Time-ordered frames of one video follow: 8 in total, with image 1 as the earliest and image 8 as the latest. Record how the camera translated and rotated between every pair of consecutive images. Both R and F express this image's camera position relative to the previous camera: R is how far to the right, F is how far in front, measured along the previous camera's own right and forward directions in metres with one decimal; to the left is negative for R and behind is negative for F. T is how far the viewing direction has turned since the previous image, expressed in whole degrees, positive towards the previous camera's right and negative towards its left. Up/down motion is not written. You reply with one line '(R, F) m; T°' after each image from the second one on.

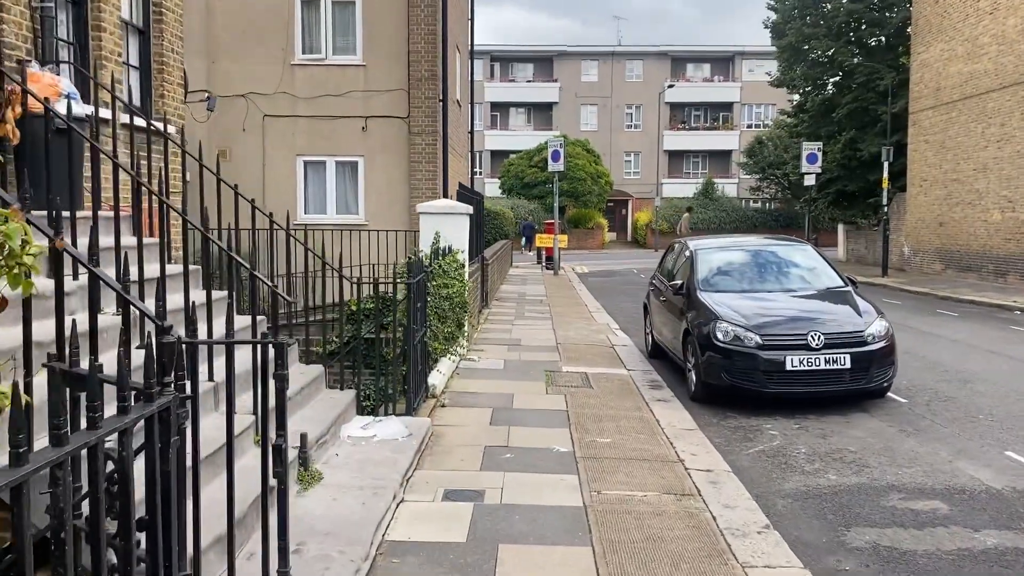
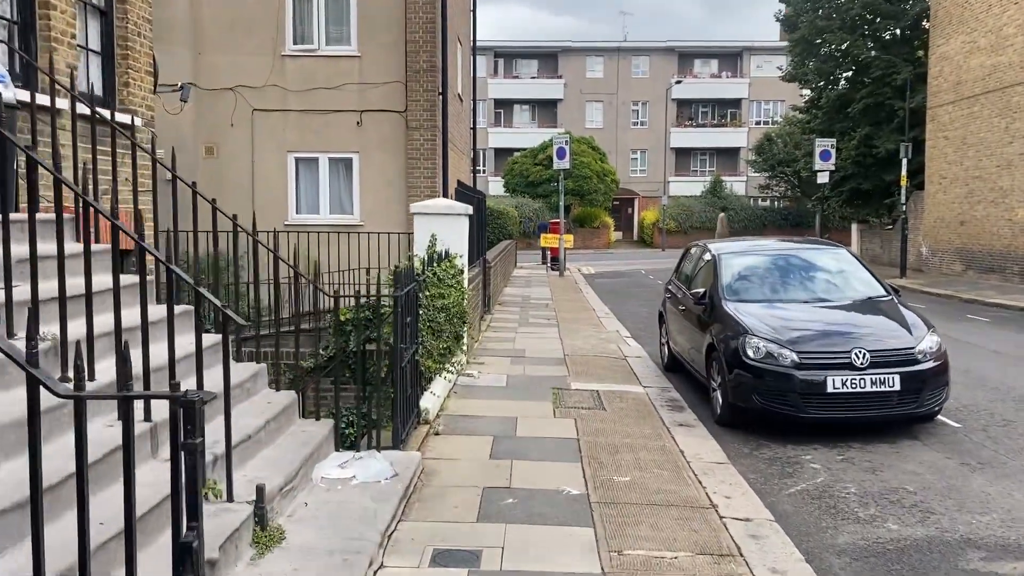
(0.0, +0.8) m; 0°
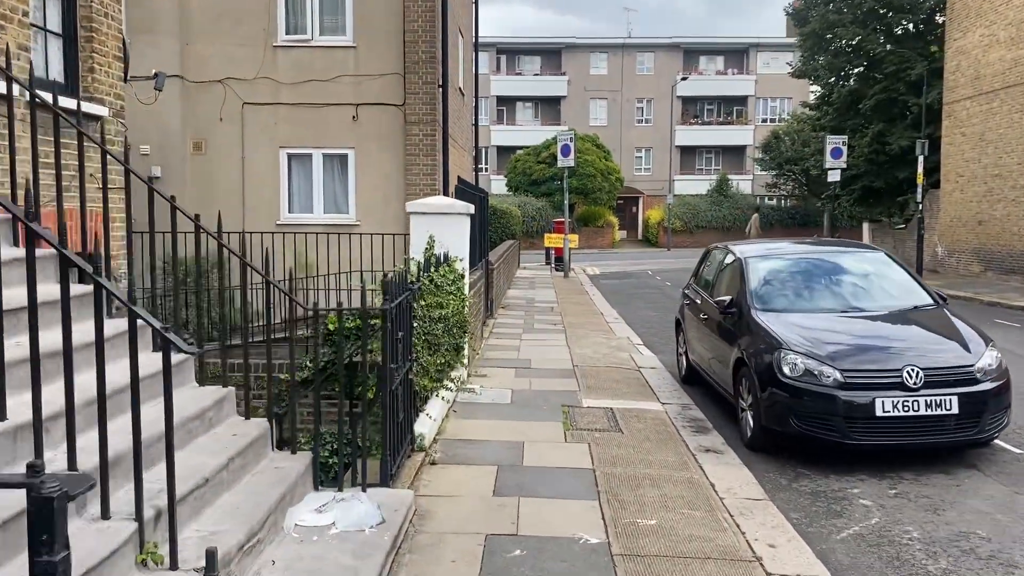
(0.0, +0.7) m; 0°
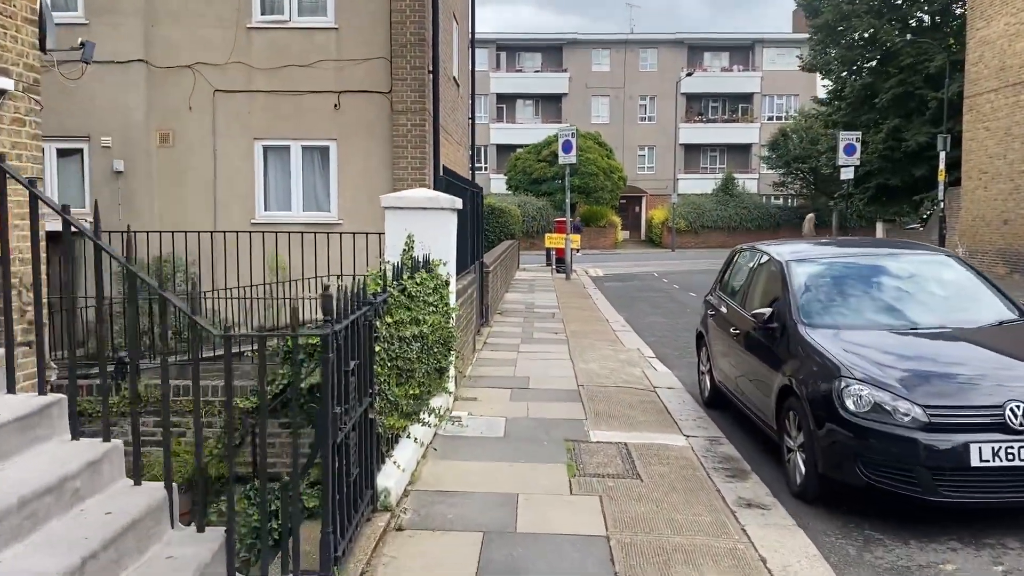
(+0.1, +1.2) m; 0°
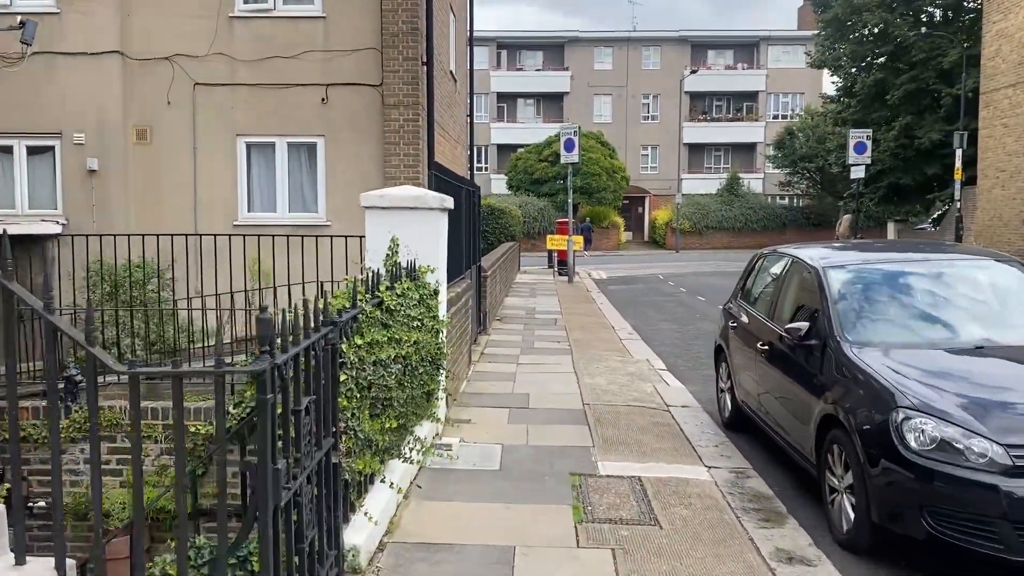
(0.0, +0.8) m; 0°
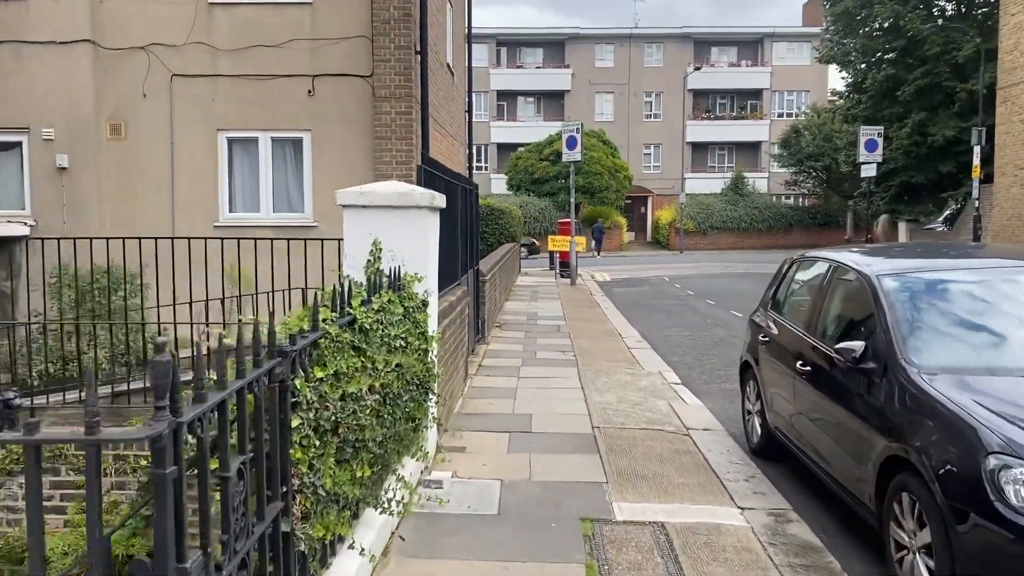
(0.0, +0.8) m; 0°
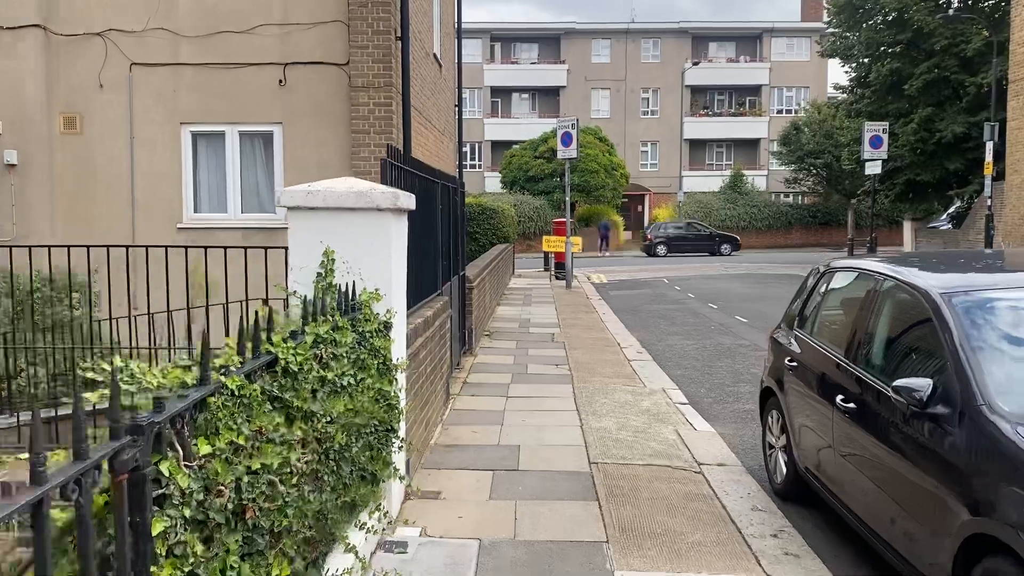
(+0.1, +0.9) m; 0°
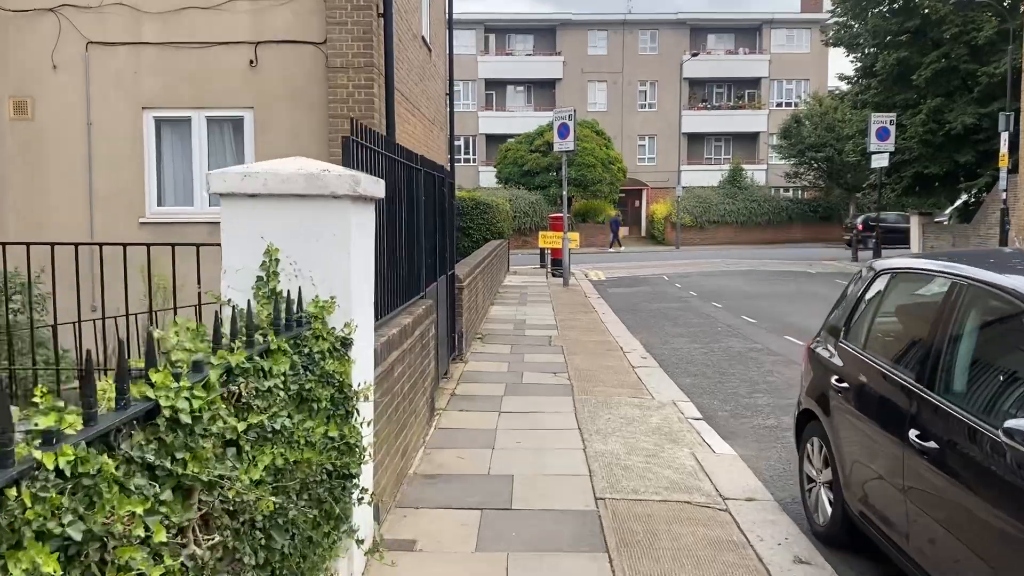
(0.0, +0.8) m; 0°
